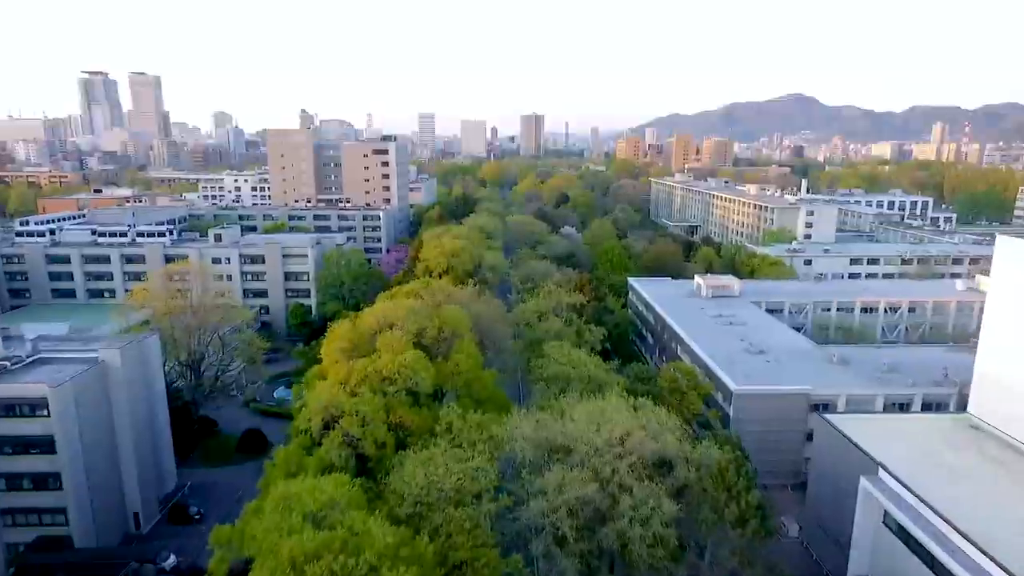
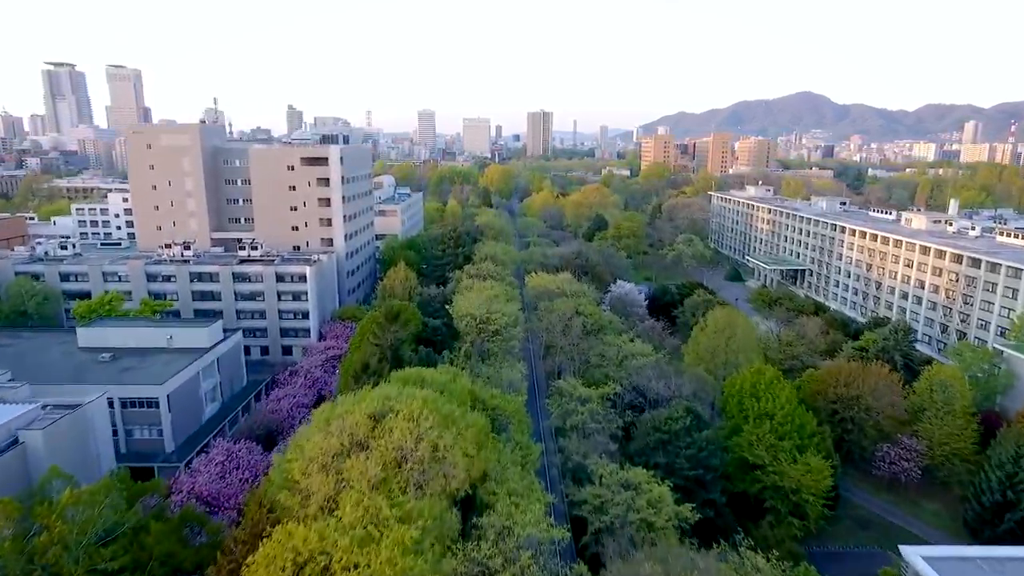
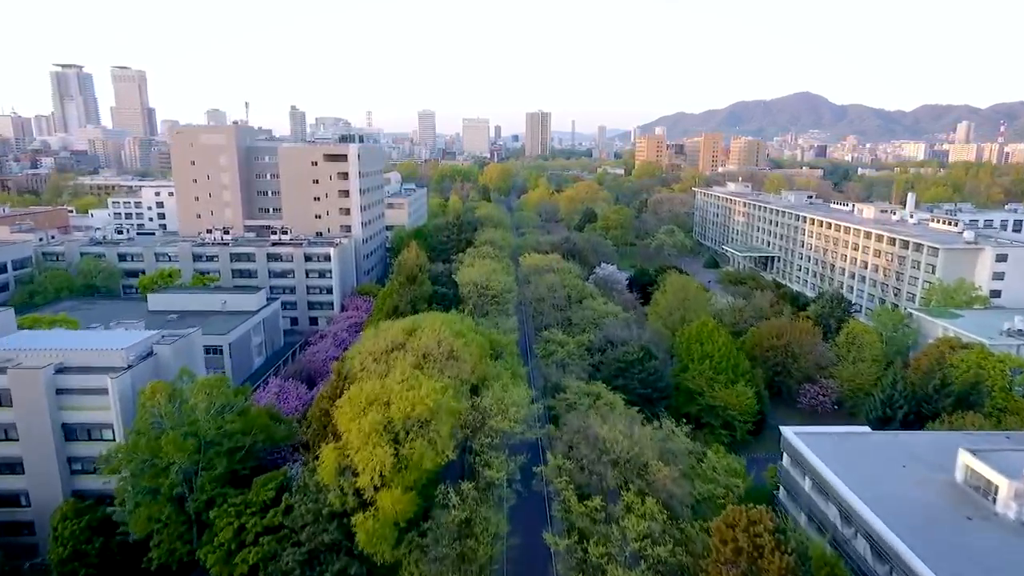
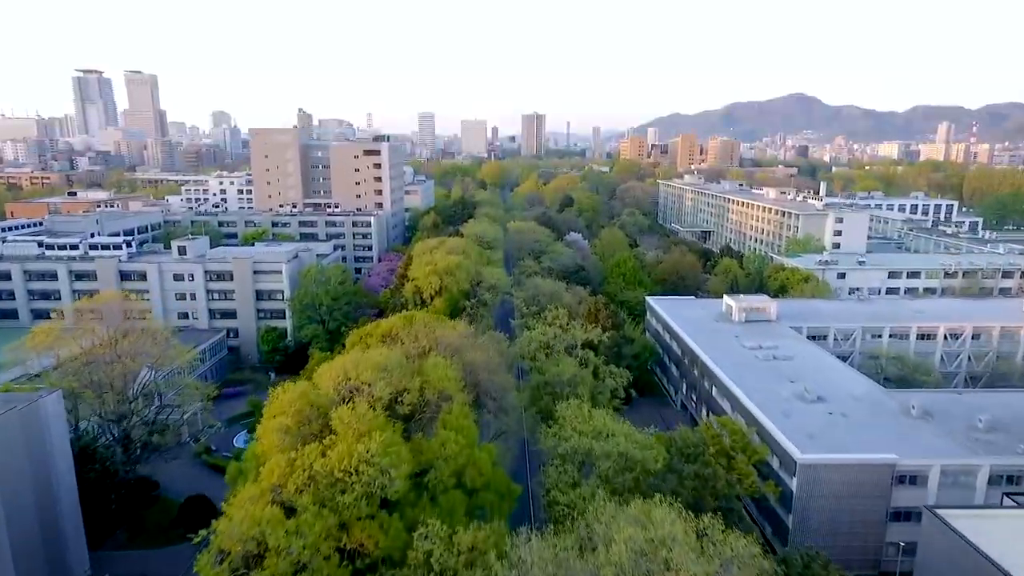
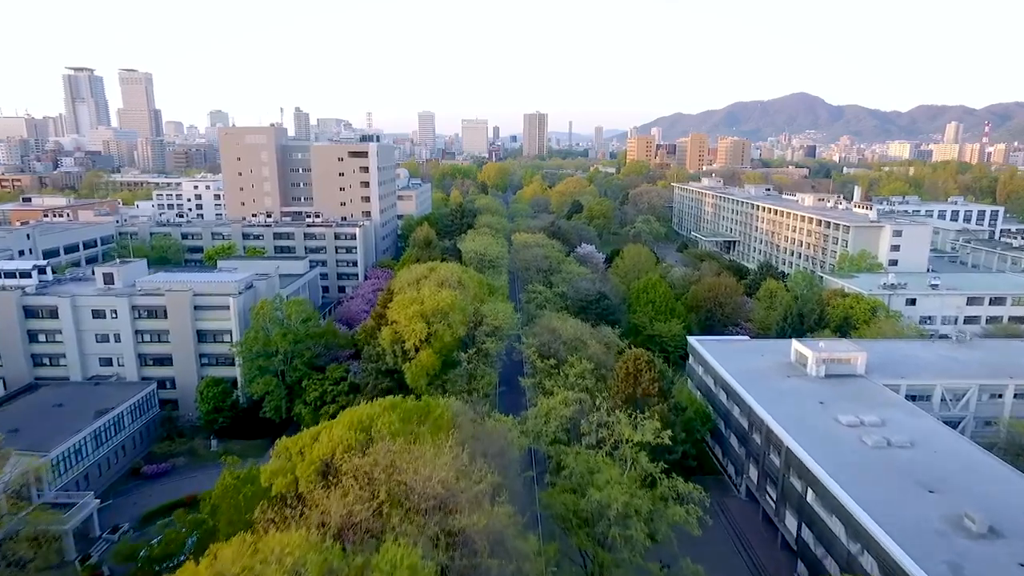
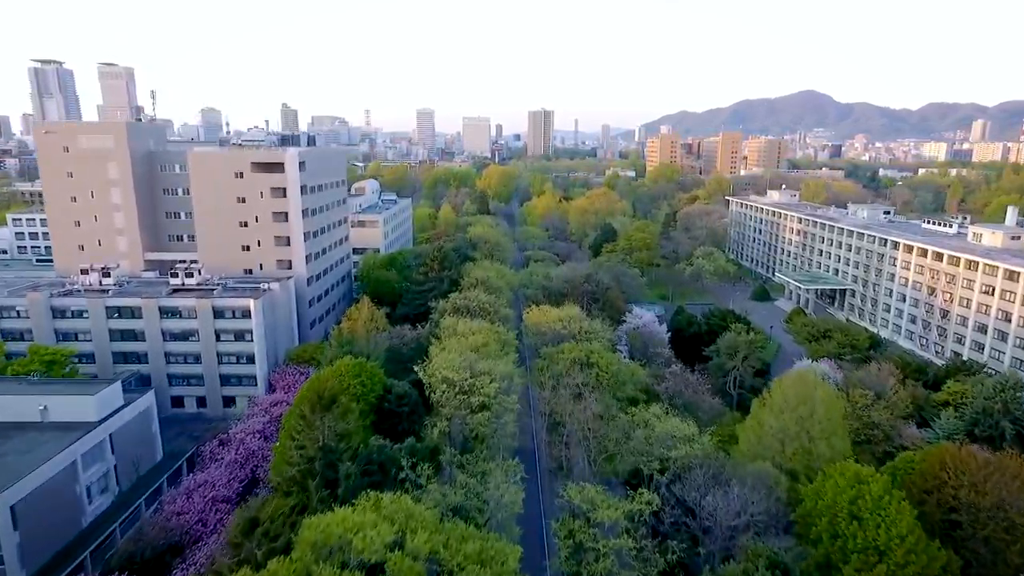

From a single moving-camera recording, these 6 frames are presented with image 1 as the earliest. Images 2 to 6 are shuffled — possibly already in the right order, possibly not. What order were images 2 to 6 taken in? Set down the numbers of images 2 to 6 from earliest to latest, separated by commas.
4, 5, 3, 2, 6
